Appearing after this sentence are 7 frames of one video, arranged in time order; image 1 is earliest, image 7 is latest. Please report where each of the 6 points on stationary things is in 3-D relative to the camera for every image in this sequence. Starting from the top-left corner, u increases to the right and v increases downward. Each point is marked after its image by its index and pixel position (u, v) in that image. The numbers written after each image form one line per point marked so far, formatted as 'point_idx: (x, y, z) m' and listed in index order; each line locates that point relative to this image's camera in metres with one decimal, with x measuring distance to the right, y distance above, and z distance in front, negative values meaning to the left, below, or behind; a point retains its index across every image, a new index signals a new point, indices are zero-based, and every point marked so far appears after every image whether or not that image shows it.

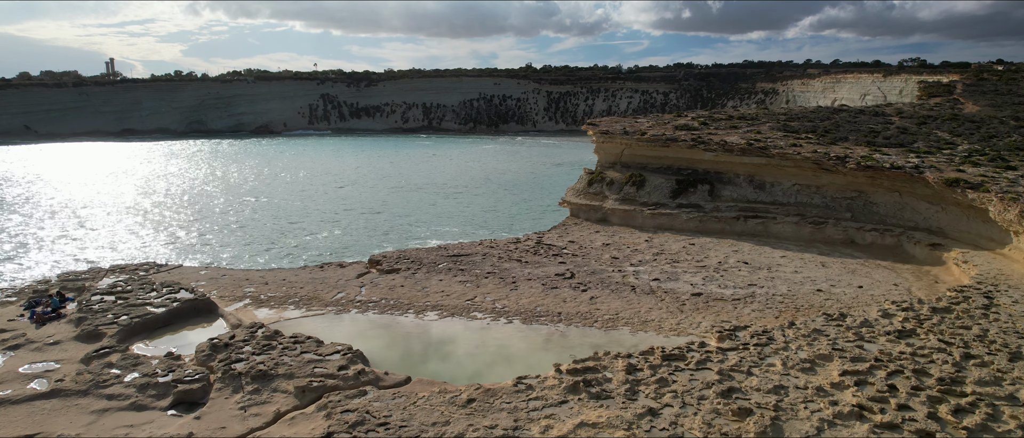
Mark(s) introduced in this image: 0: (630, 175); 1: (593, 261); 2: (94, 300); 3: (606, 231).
0: (+2.8, +1.0, +16.3) m
1: (+1.5, -0.8, +12.3) m
2: (-5.7, -1.1, +9.3) m
3: (+2.1, -0.3, +14.9) m
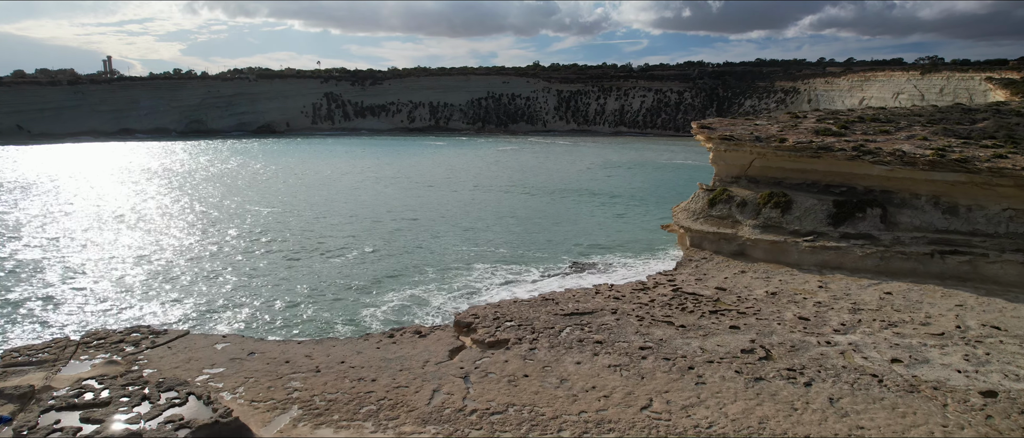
0: (+4.7, +0.5, +12.6) m
1: (+3.3, -1.4, +8.6) m
2: (-3.8, -1.7, +5.6) m
3: (+3.9, -0.9, +11.1) m
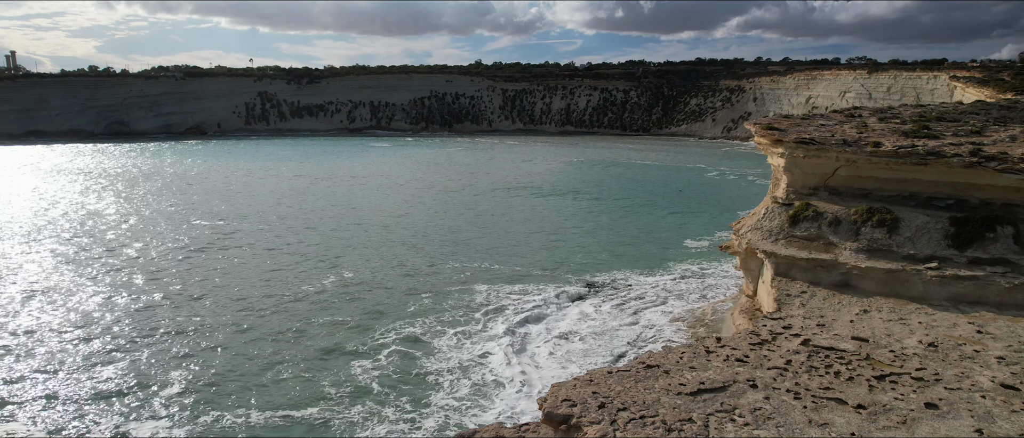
0: (+5.3, +0.1, +10.3) m
1: (+4.3, -1.7, +6.2) m
2: (-2.5, -2.1, +2.6) m
3: (+4.7, -1.2, +8.8) m
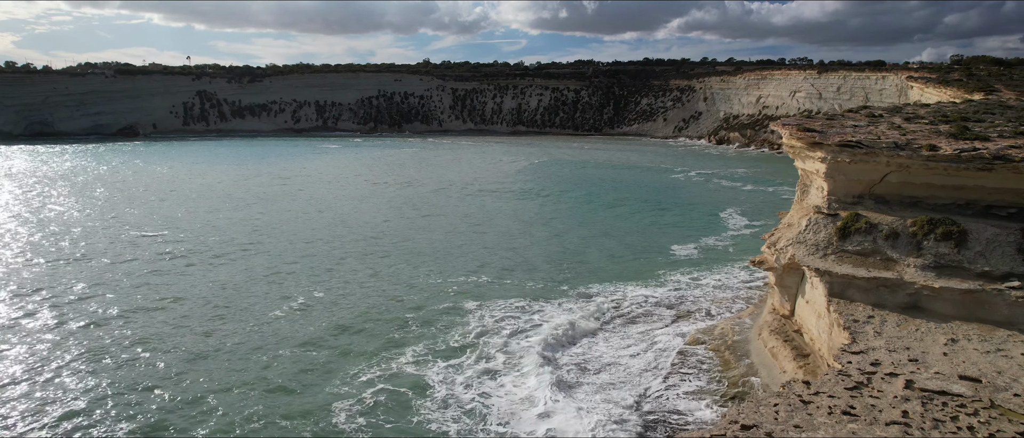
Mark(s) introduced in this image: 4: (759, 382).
0: (+5.6, 0.0, +9.2) m
1: (+4.9, -1.9, +5.0) m
2: (-1.6, -2.4, +0.9) m
3: (+5.1, -1.4, +7.6) m
4: (+3.7, -2.4, +10.5) m
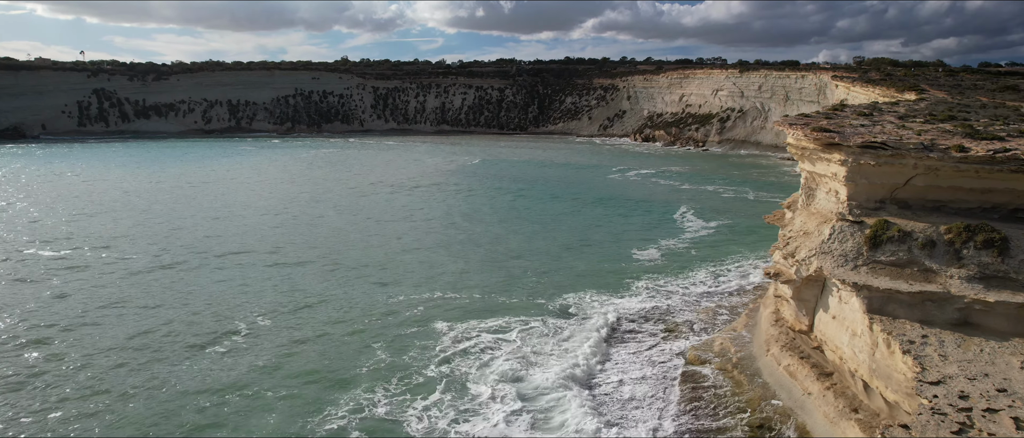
0: (+5.6, -0.1, +8.6) m
1: (+5.5, -2.0, +4.3) m
2: (-0.4, -2.6, -0.5) m
3: (+5.4, -1.4, +6.9) m
4: (+3.7, -2.6, +9.6) m
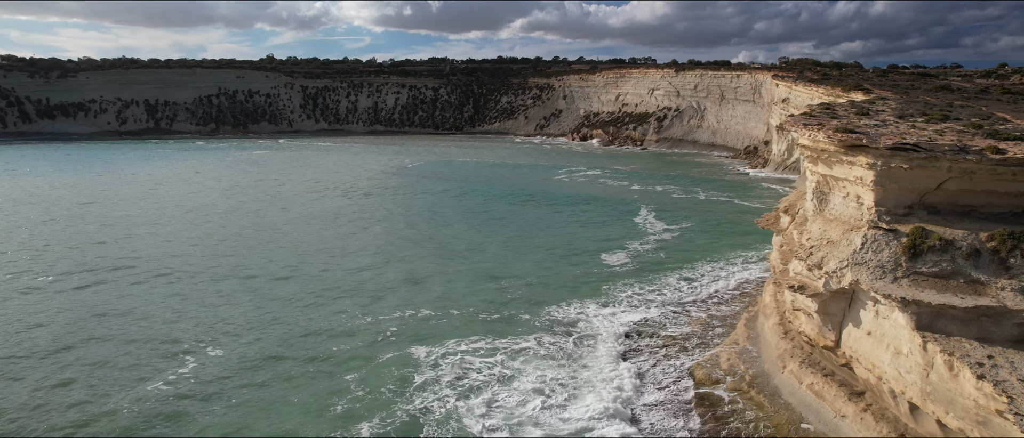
0: (+5.8, -0.2, +8.0) m
1: (+6.1, -2.0, +3.8) m
2: (+0.7, -2.8, -1.6) m
3: (+5.7, -1.5, +6.3) m
4: (+3.8, -2.7, +8.8) m
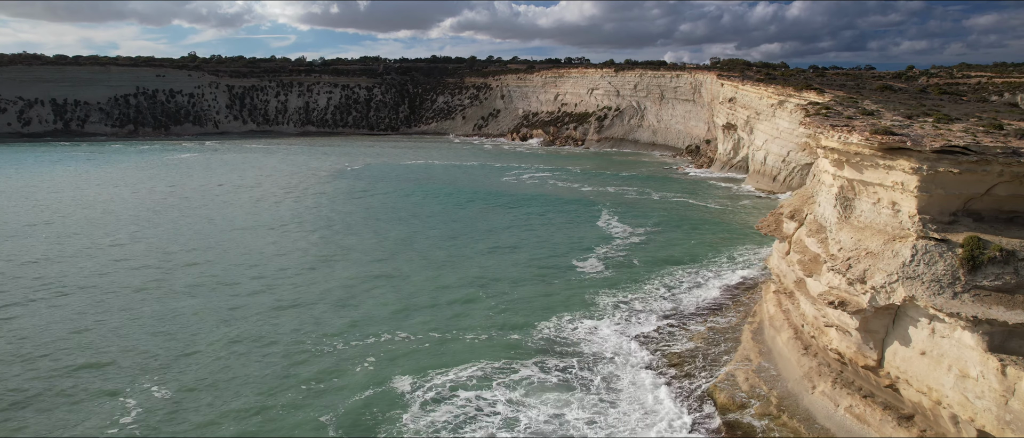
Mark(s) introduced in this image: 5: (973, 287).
0: (+6.1, -0.3, +7.4) m
1: (+6.8, -2.1, +3.3) m
2: (+2.0, -3.0, -2.7) m
3: (+6.2, -1.6, +5.8) m
4: (+4.1, -2.8, +8.1) m
5: (+5.0, -0.7, +7.5) m
